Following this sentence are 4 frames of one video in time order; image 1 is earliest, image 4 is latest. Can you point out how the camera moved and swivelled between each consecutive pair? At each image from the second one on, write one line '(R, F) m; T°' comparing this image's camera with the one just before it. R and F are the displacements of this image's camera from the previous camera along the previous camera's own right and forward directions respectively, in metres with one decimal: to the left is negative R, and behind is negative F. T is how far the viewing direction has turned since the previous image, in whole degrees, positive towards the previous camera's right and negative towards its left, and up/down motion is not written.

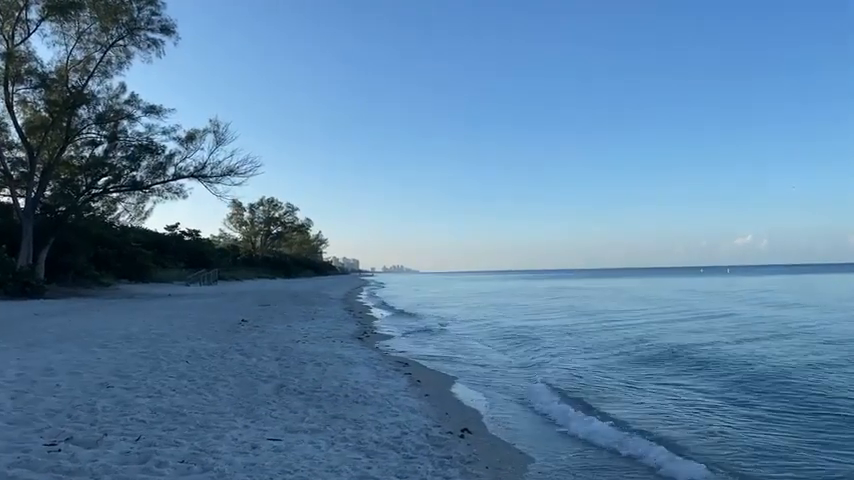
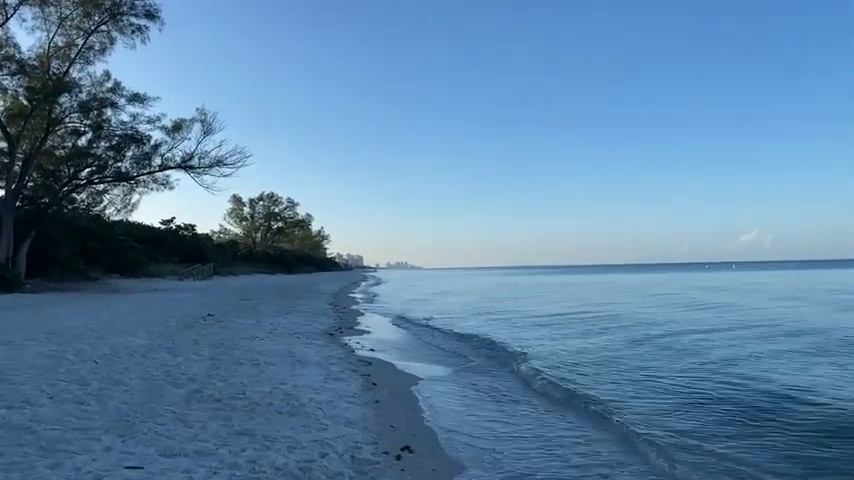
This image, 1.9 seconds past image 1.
(+0.7, +1.4) m; 0°
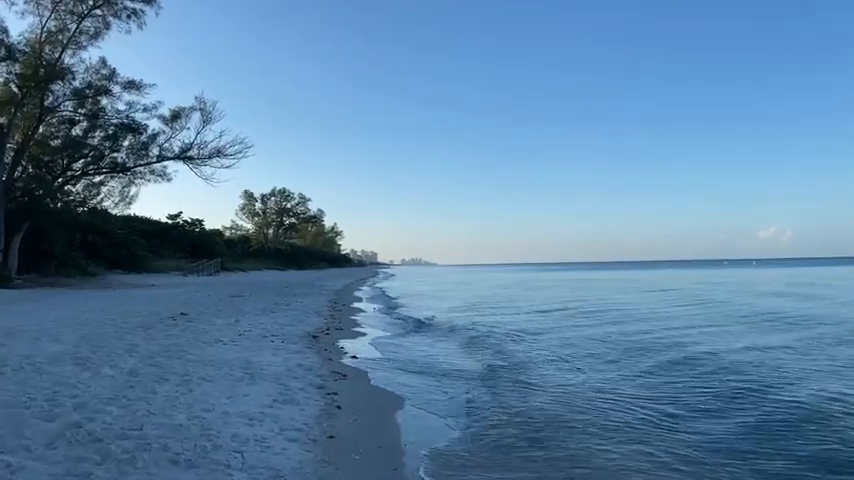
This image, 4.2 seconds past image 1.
(+0.4, +2.1) m; -1°
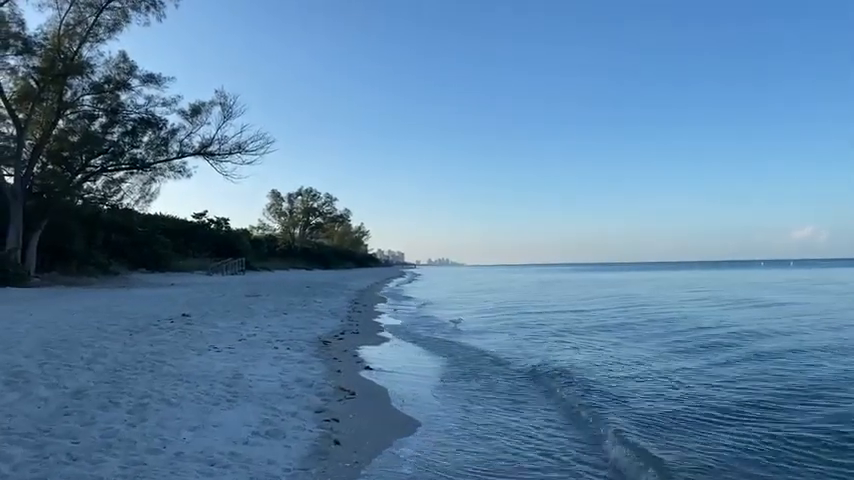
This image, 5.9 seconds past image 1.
(0.0, +1.7) m; -3°
